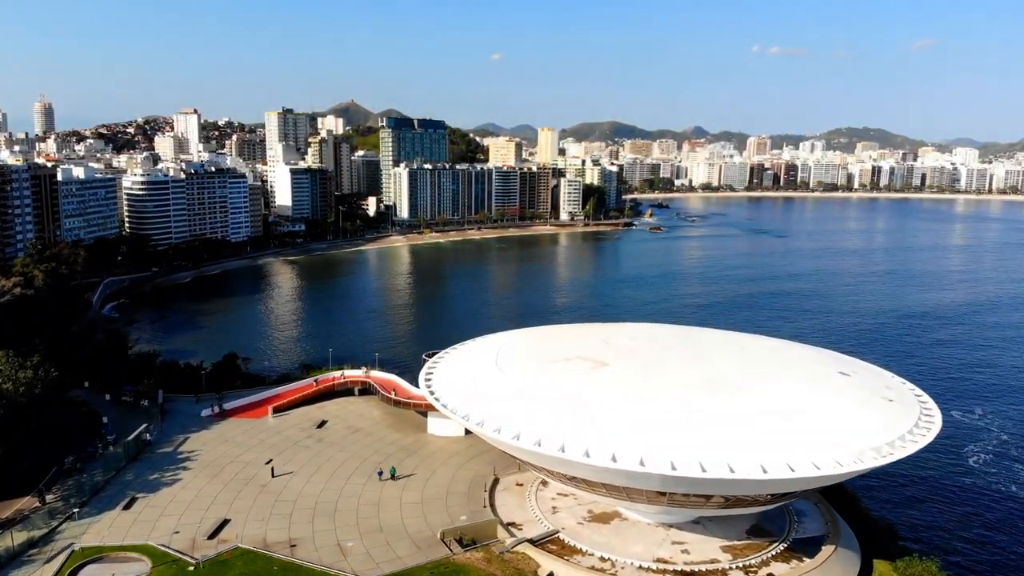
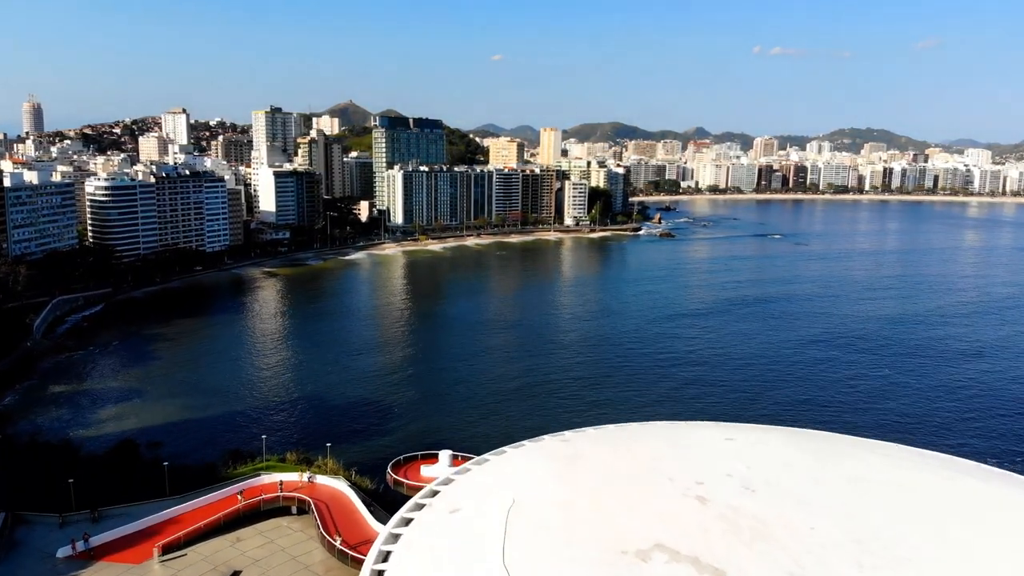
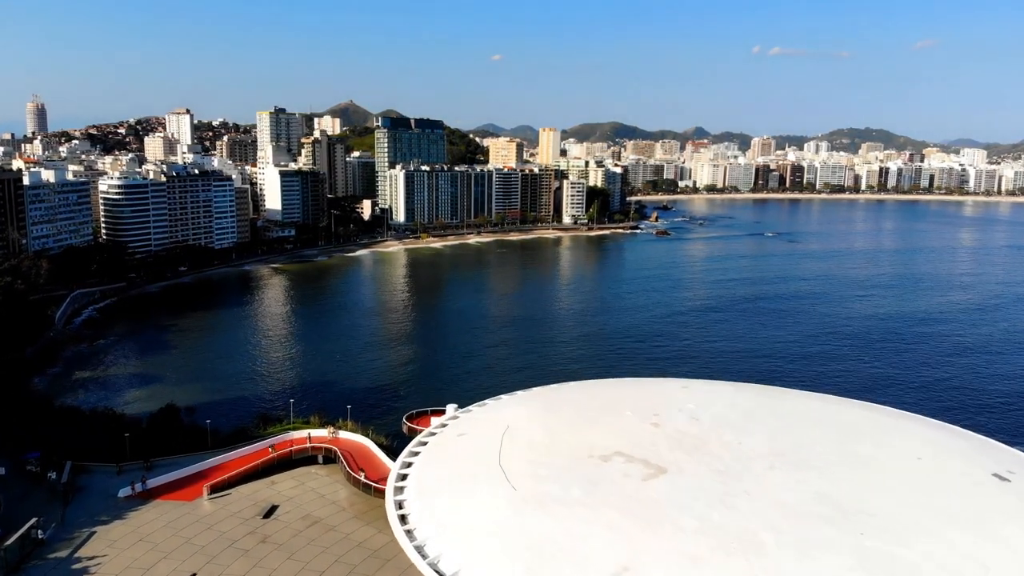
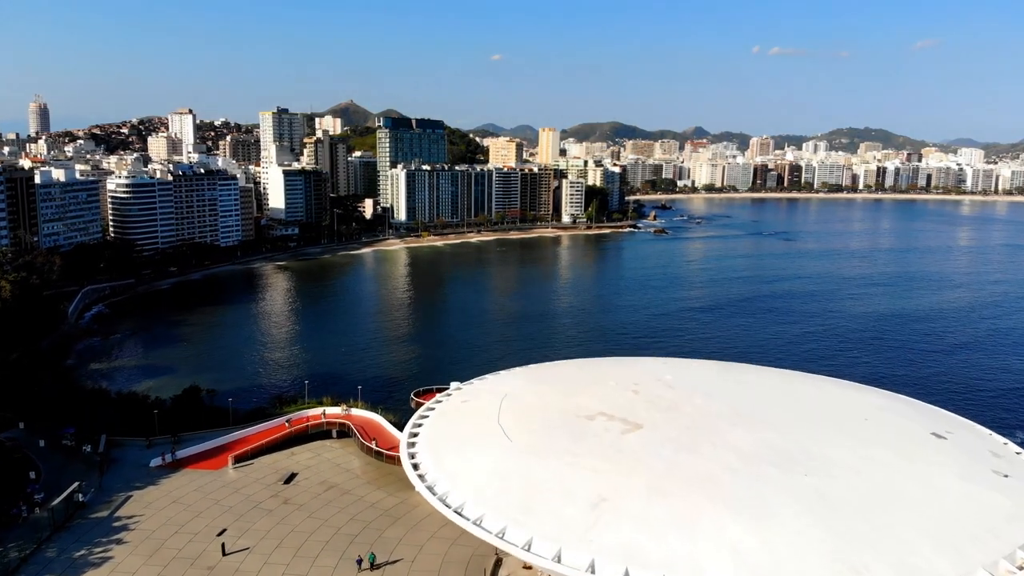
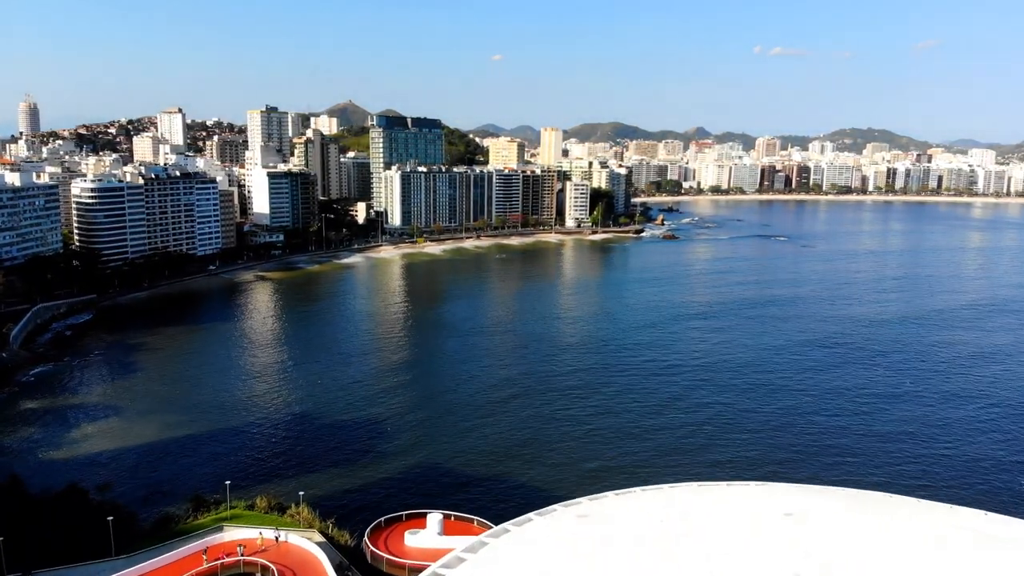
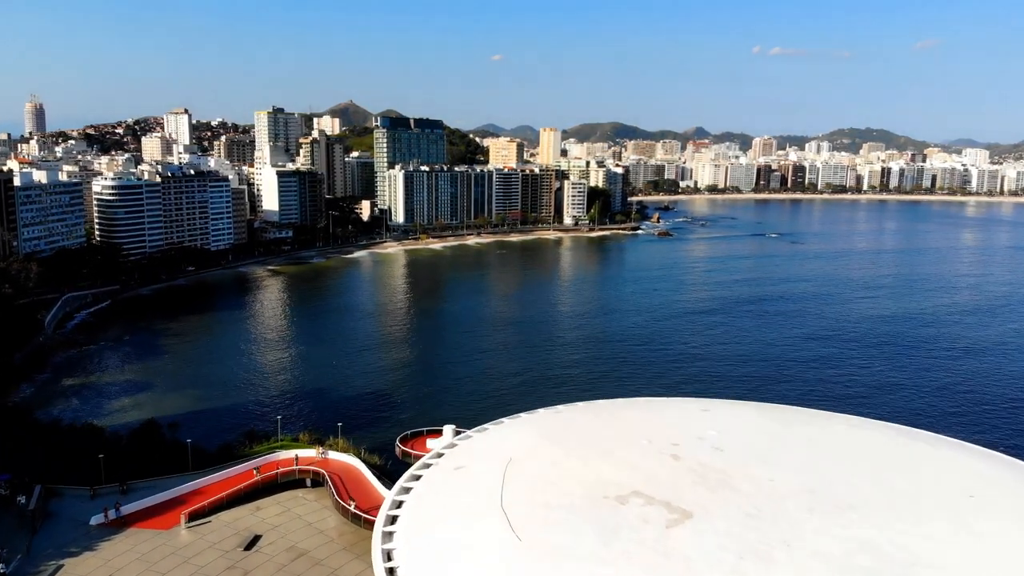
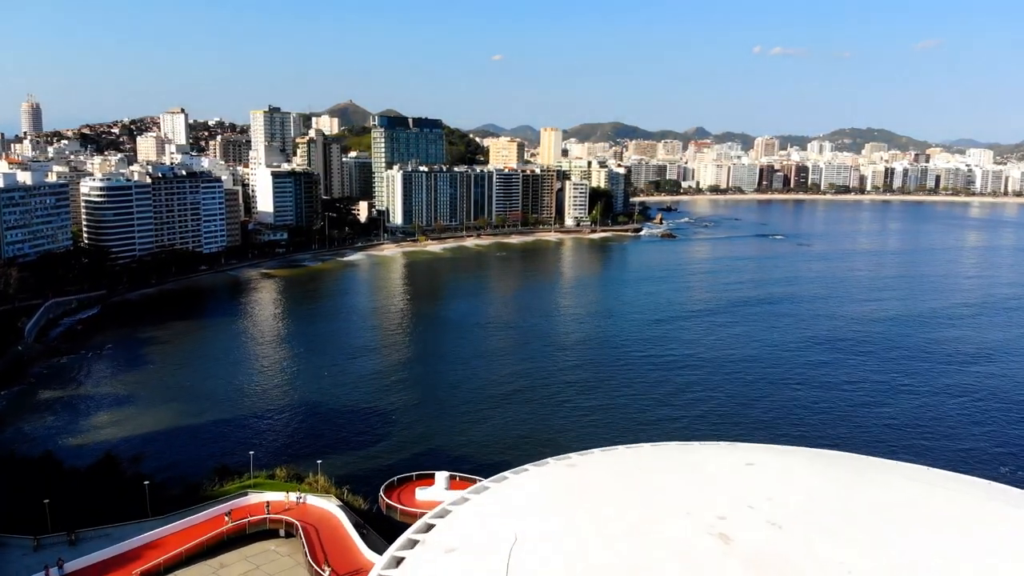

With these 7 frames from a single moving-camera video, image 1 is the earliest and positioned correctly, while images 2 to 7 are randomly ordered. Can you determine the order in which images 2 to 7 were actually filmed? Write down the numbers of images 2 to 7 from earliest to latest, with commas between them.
4, 3, 6, 2, 7, 5
